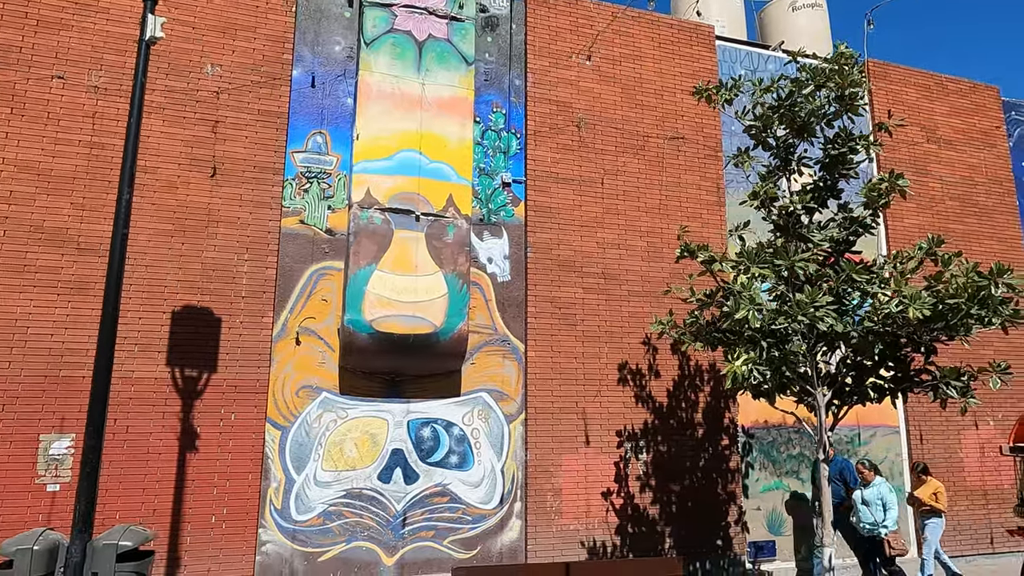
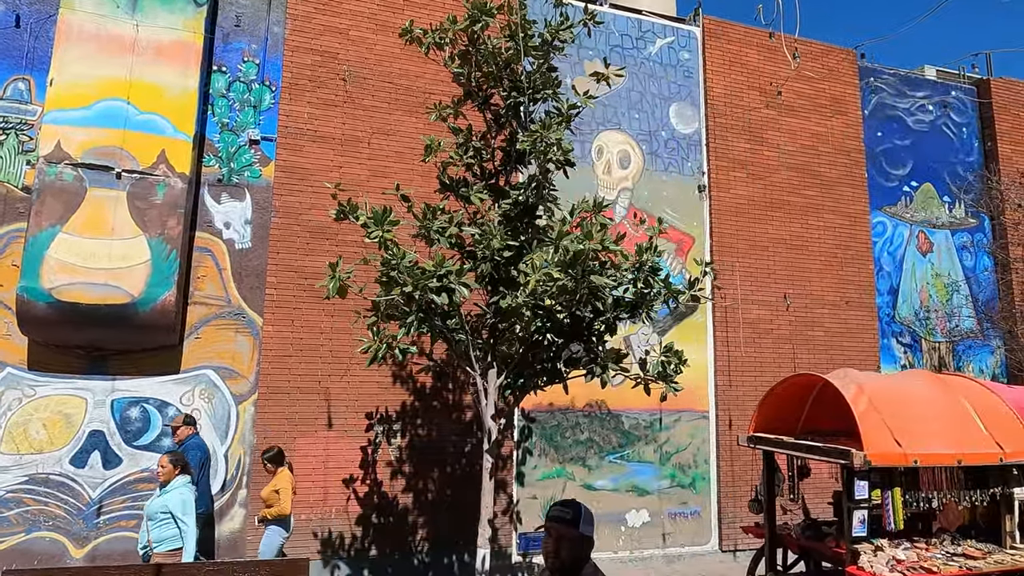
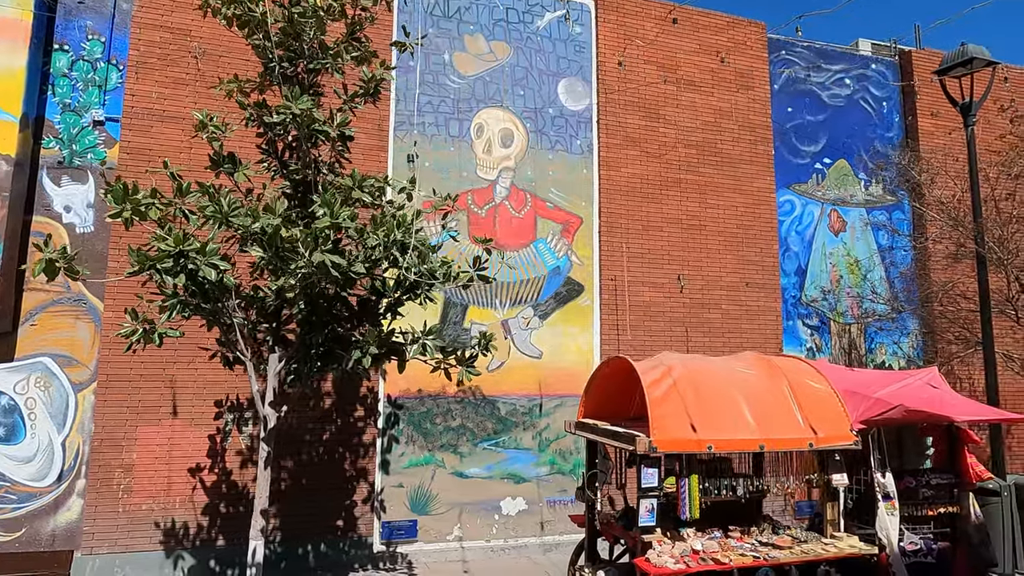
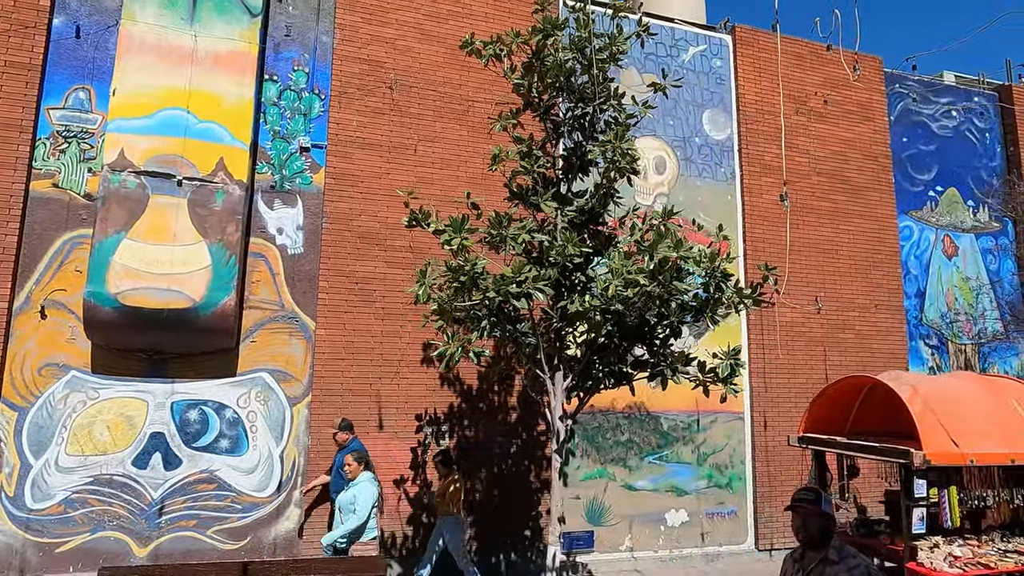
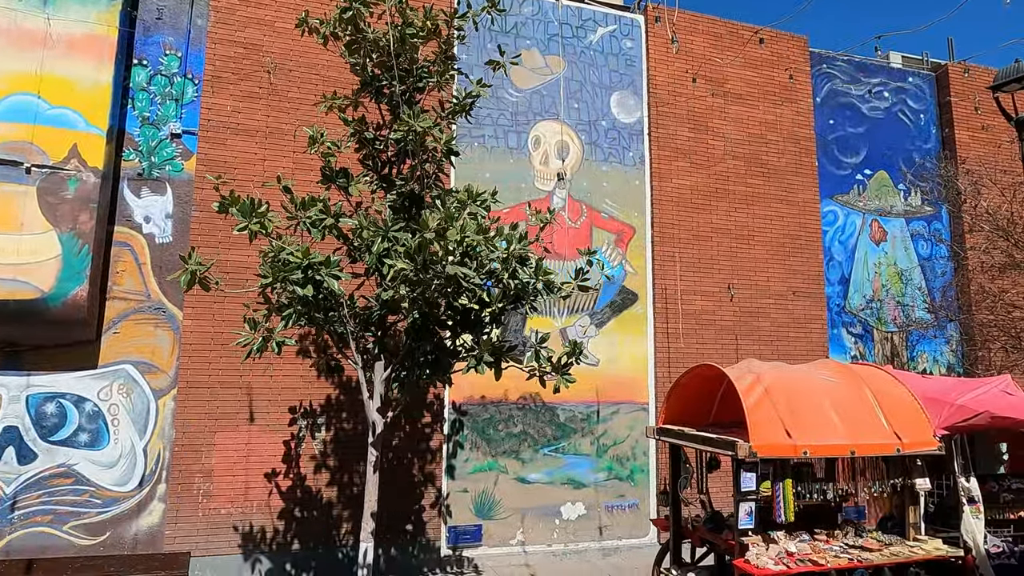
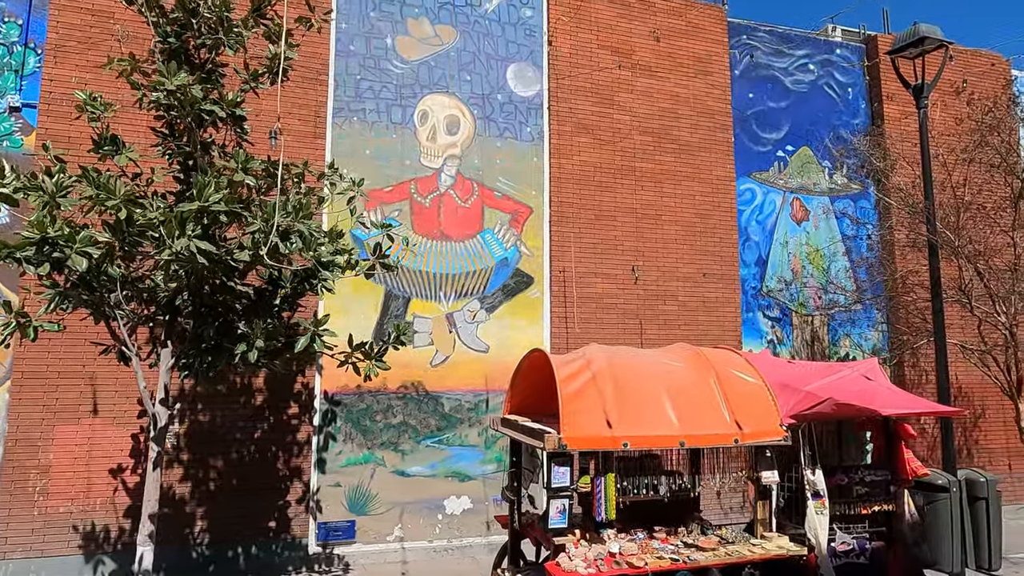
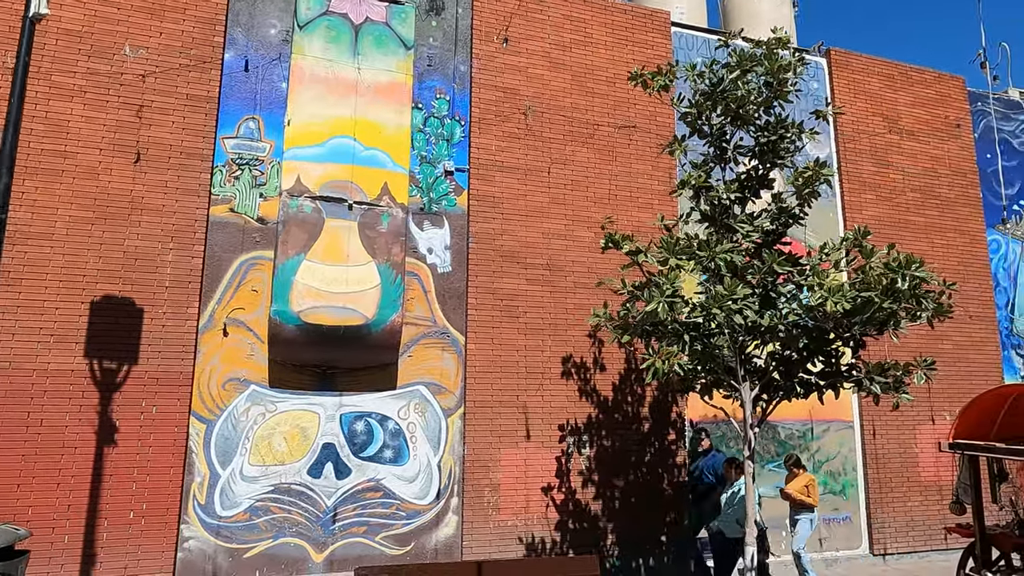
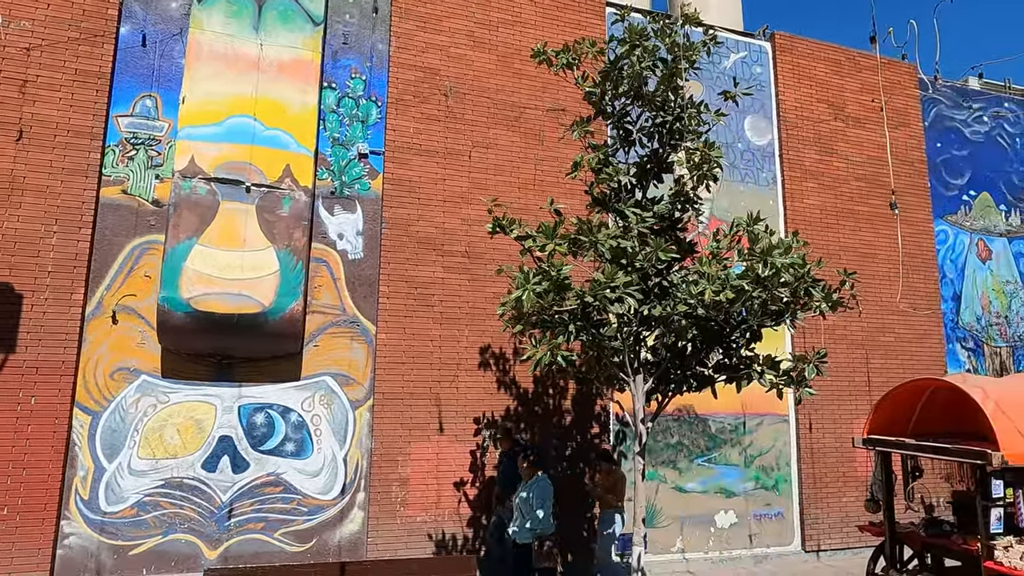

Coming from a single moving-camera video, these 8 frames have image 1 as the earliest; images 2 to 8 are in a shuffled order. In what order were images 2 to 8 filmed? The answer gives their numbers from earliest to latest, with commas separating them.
7, 8, 4, 2, 5, 3, 6
